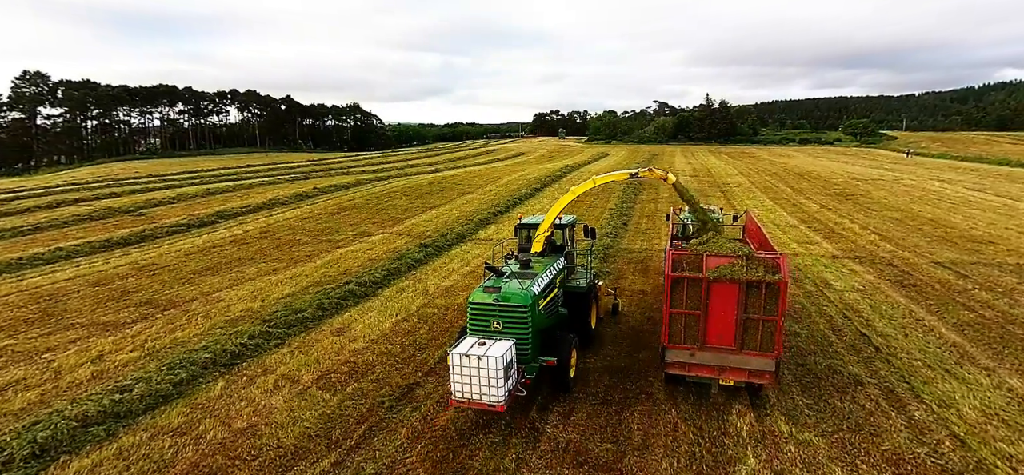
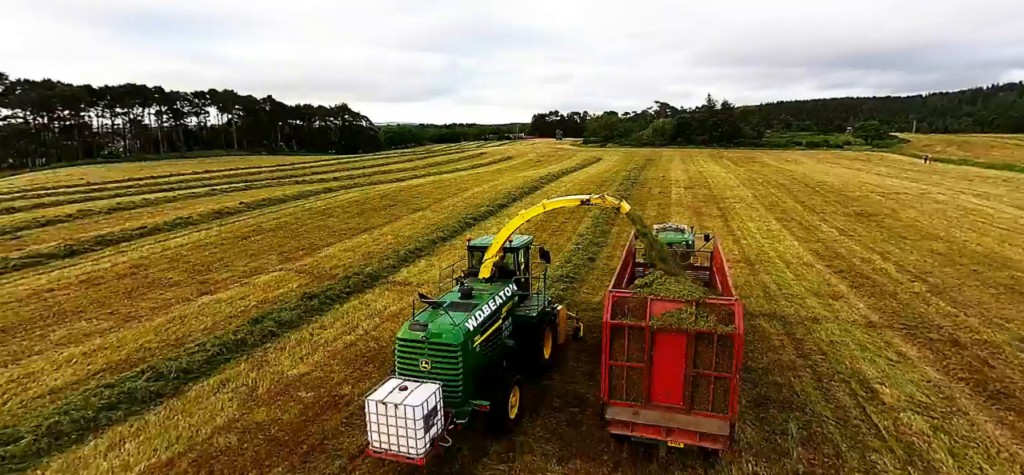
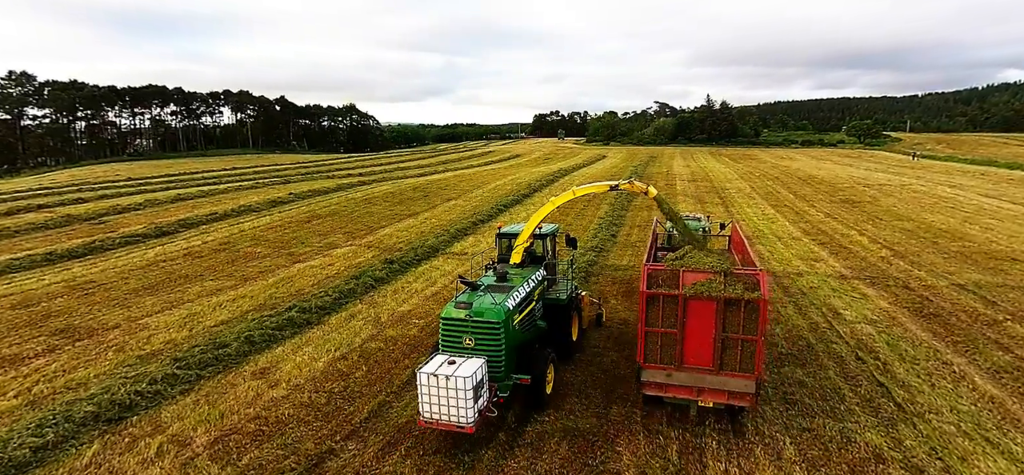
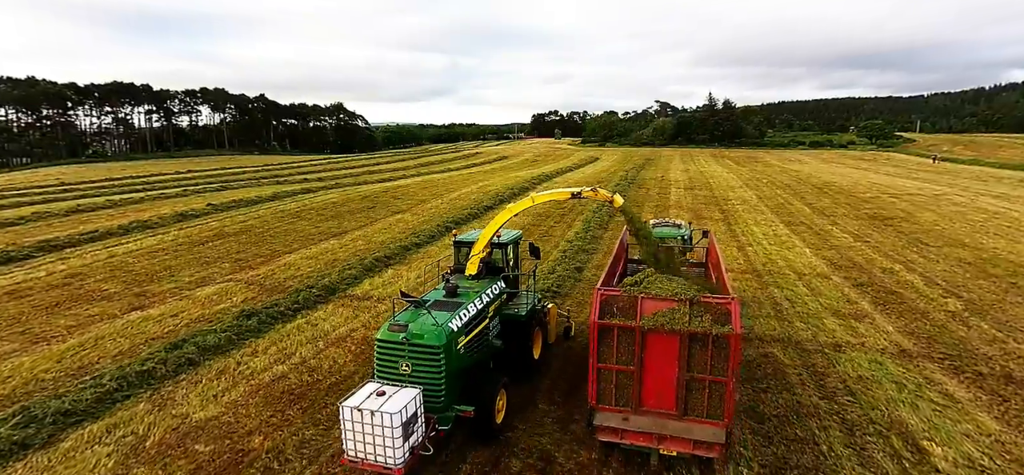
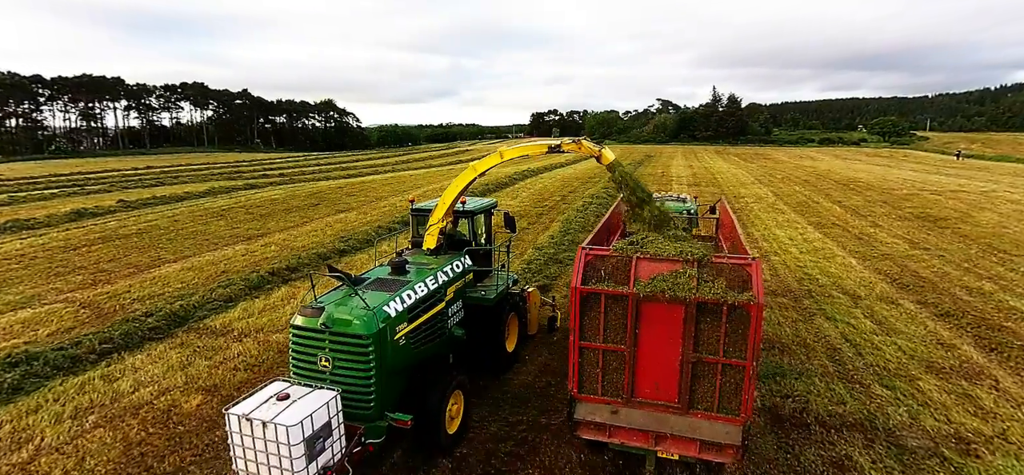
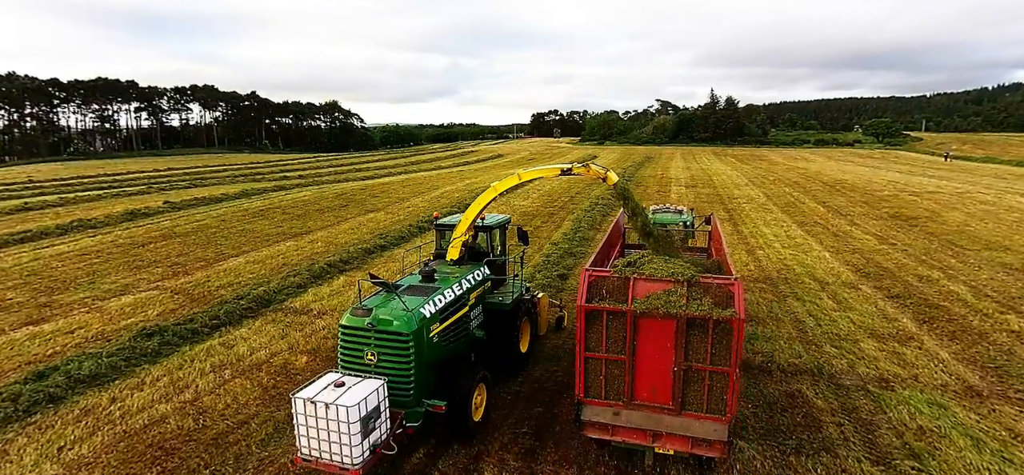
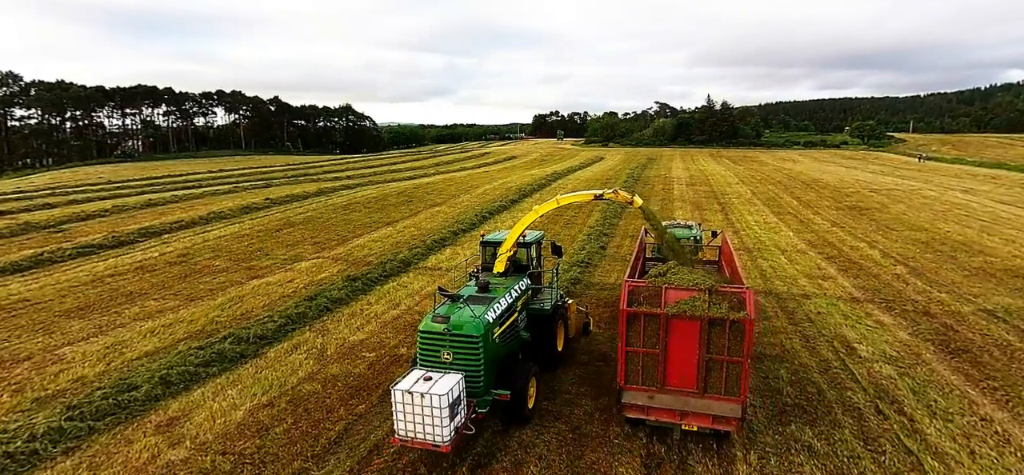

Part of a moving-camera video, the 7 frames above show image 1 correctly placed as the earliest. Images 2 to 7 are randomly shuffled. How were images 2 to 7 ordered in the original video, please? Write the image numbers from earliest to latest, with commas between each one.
3, 7, 2, 4, 6, 5
